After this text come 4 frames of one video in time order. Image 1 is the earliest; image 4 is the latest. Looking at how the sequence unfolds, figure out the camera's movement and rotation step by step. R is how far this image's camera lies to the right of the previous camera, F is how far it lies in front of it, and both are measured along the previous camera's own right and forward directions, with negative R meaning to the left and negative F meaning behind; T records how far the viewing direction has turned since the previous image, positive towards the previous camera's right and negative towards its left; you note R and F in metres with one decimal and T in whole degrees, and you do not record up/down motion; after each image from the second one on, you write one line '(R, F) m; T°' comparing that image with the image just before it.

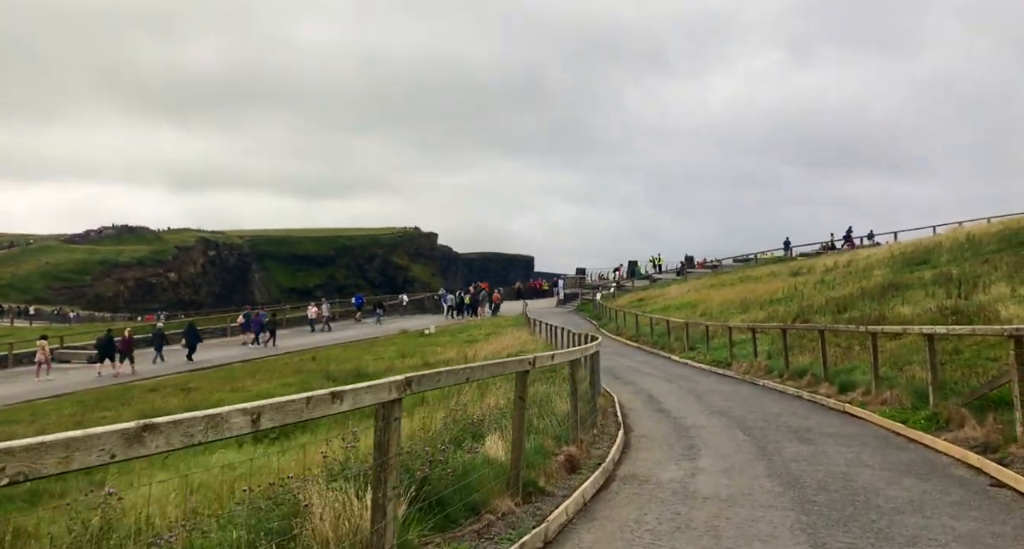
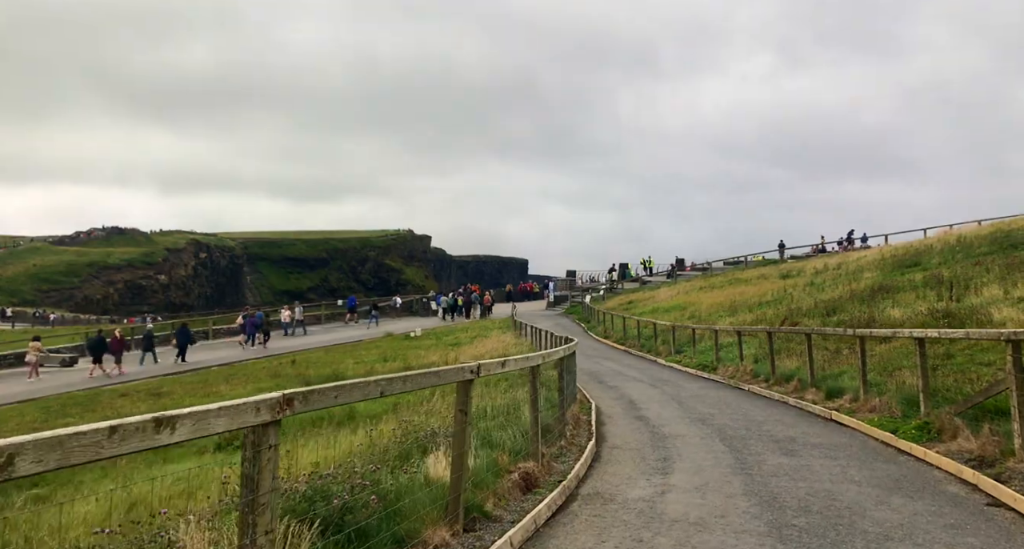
(+0.4, +0.7) m; 0°
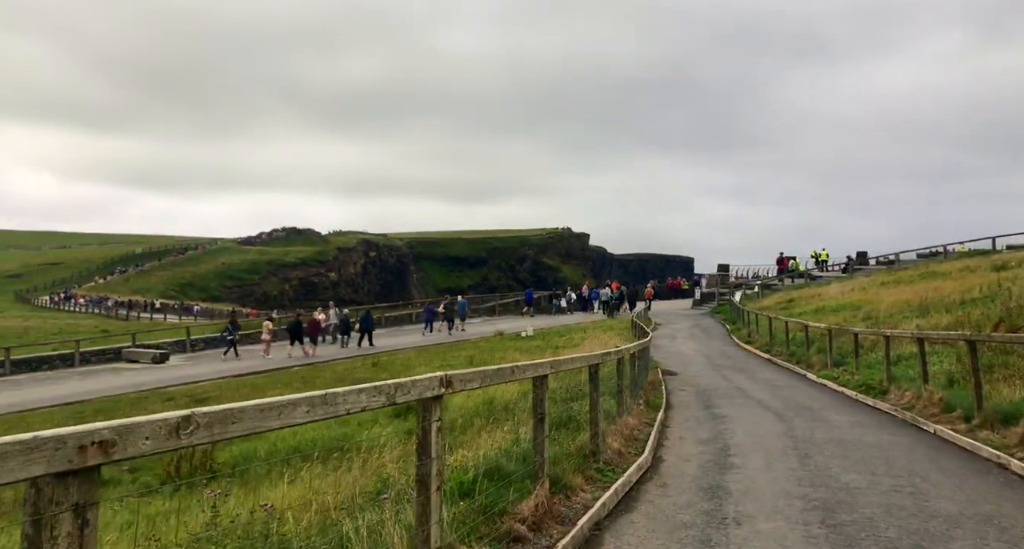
(+1.9, +5.3) m; -13°
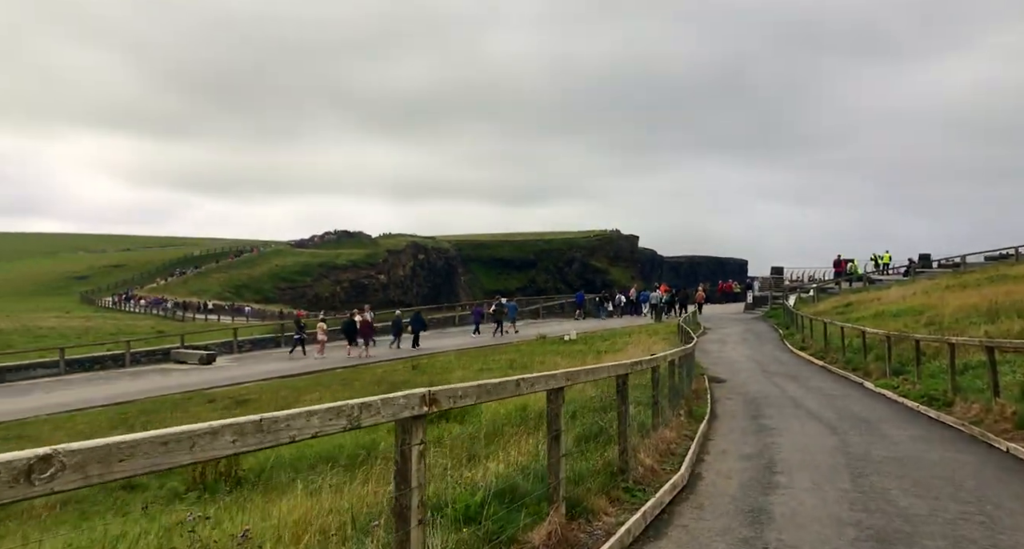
(+0.3, +0.5) m; -4°
